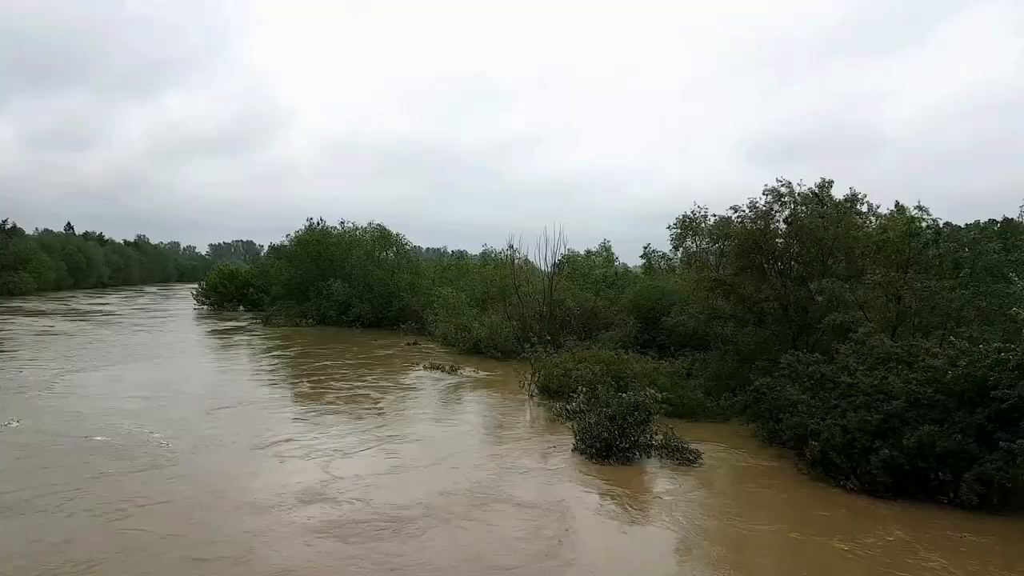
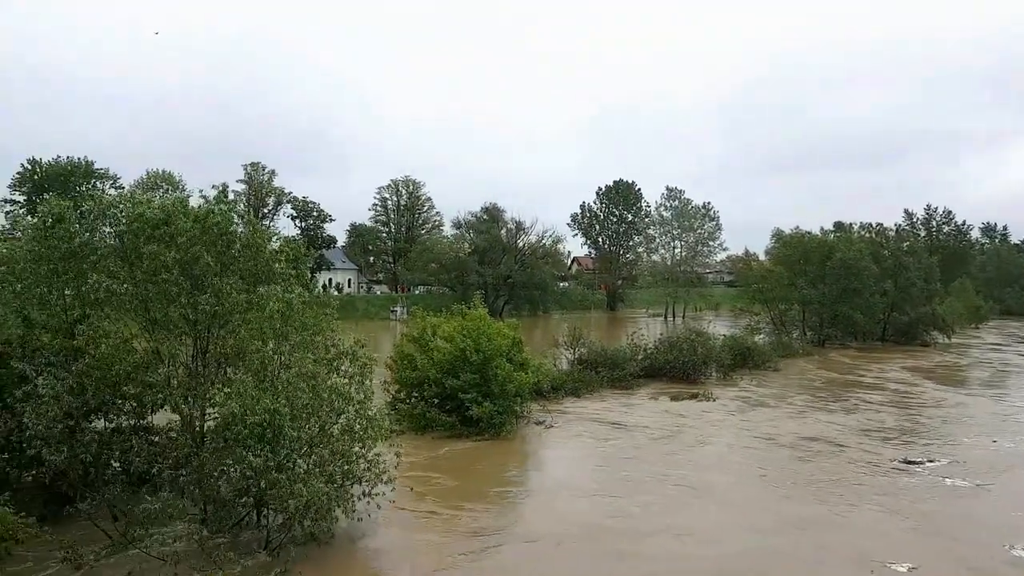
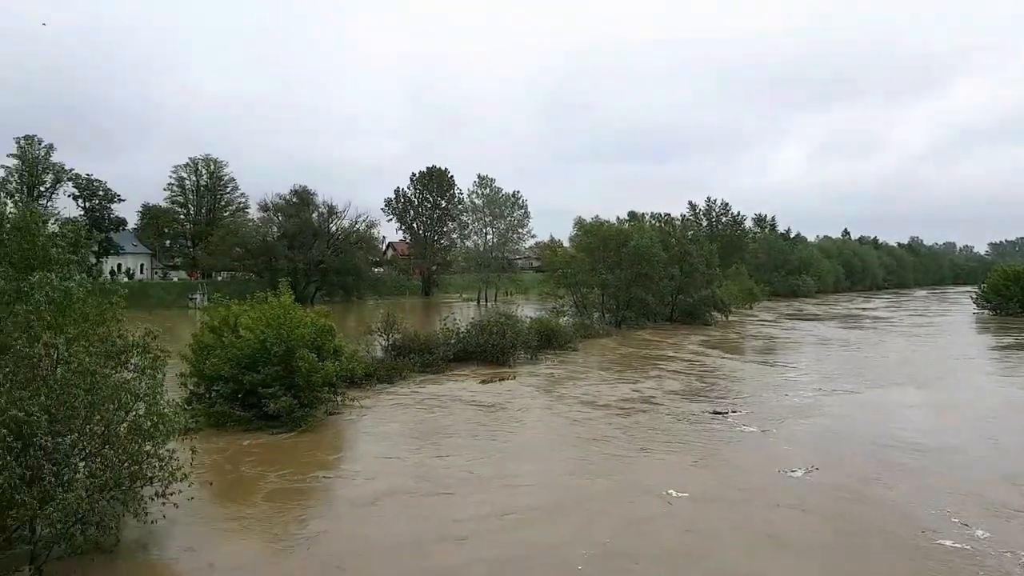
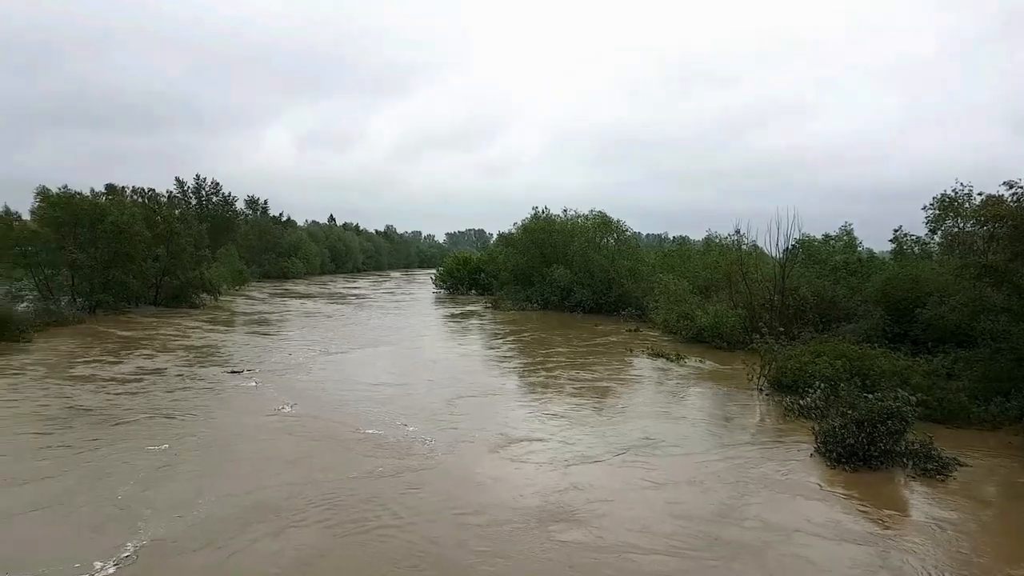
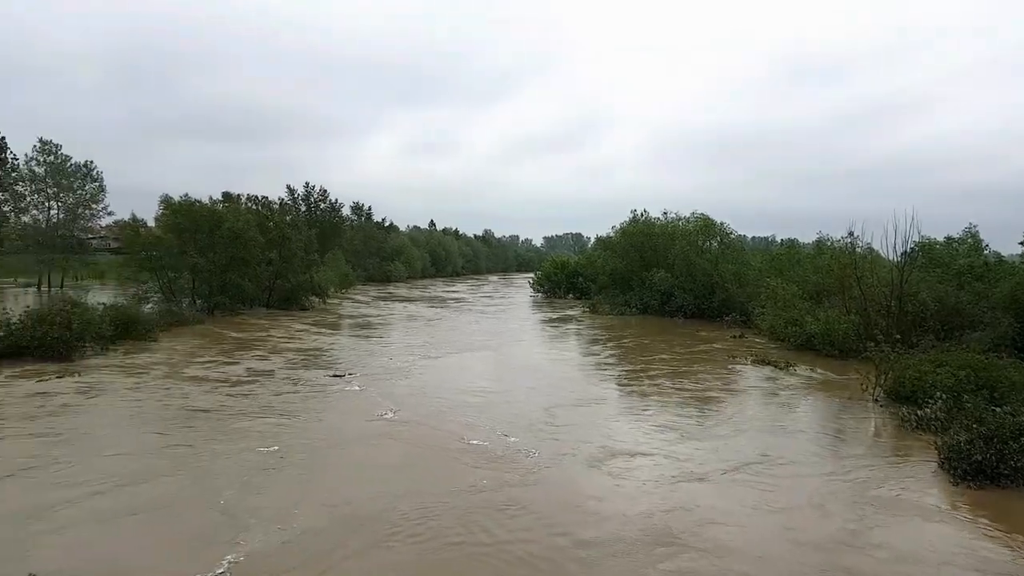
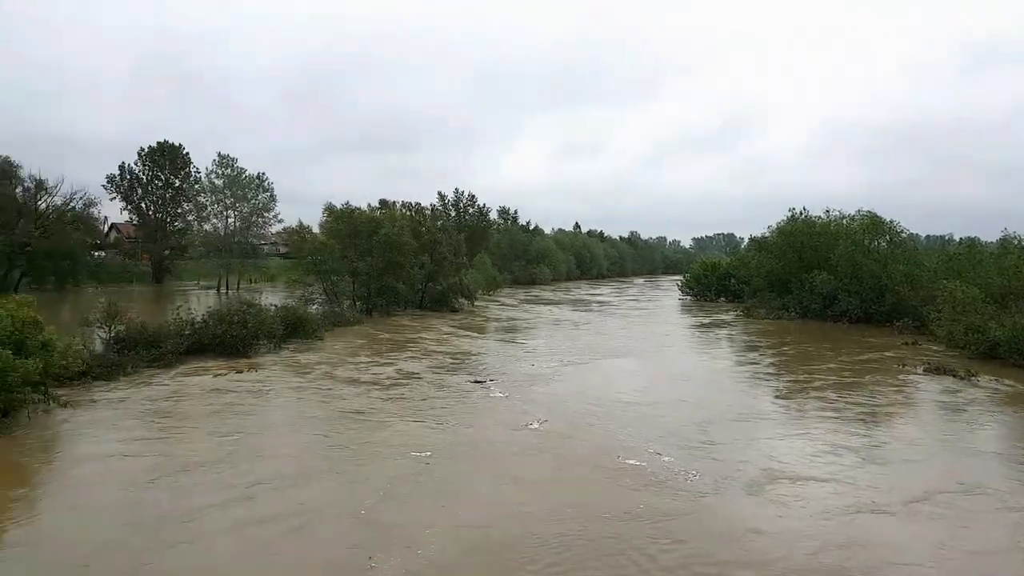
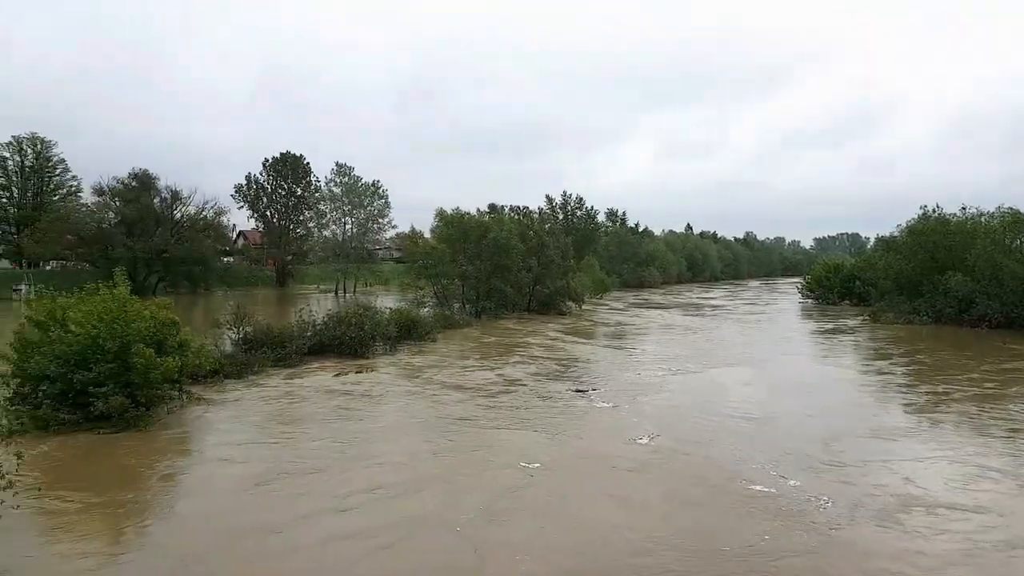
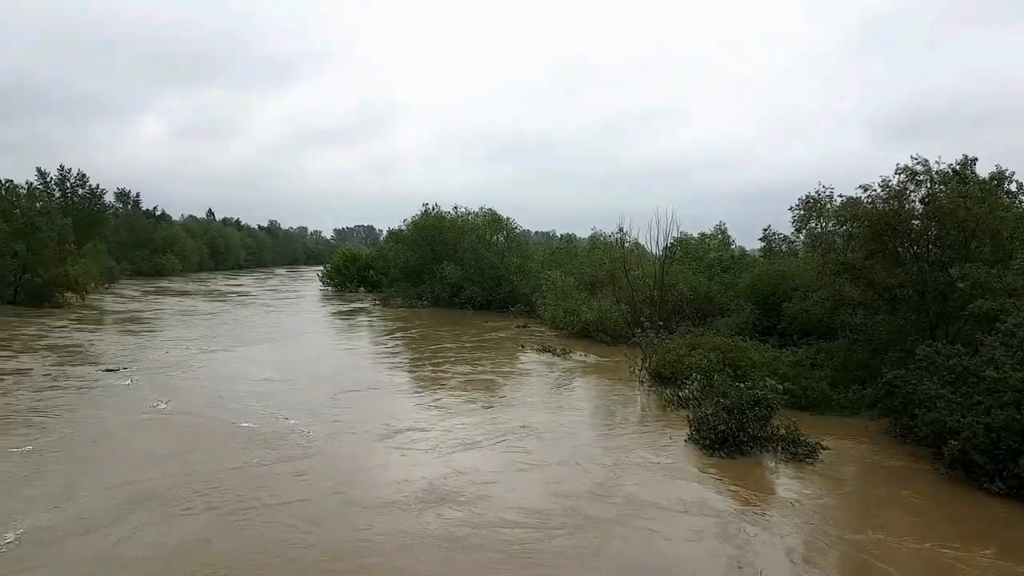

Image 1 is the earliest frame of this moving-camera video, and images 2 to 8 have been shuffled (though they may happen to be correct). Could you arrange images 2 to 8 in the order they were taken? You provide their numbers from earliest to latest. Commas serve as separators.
8, 4, 5, 6, 7, 3, 2
